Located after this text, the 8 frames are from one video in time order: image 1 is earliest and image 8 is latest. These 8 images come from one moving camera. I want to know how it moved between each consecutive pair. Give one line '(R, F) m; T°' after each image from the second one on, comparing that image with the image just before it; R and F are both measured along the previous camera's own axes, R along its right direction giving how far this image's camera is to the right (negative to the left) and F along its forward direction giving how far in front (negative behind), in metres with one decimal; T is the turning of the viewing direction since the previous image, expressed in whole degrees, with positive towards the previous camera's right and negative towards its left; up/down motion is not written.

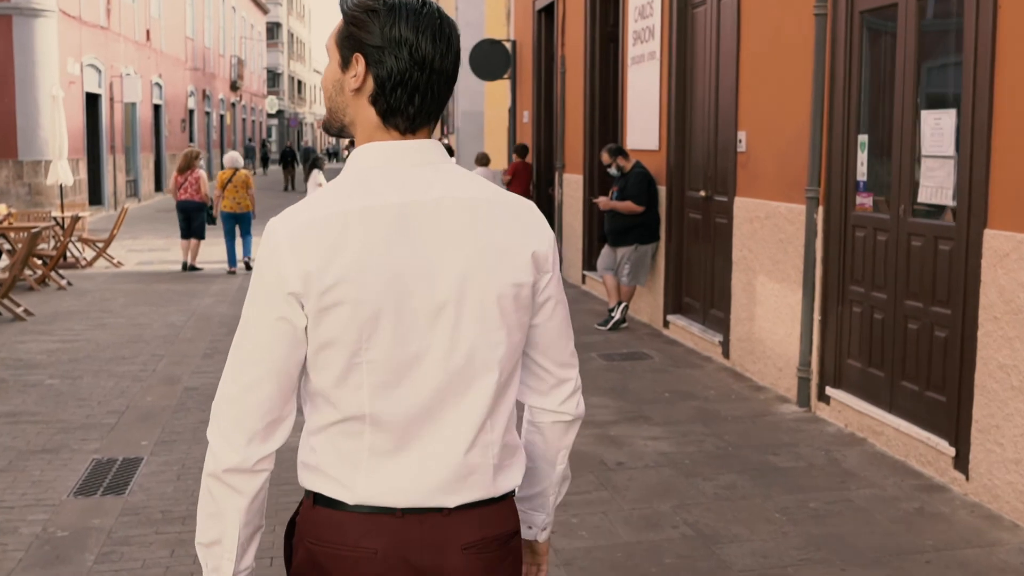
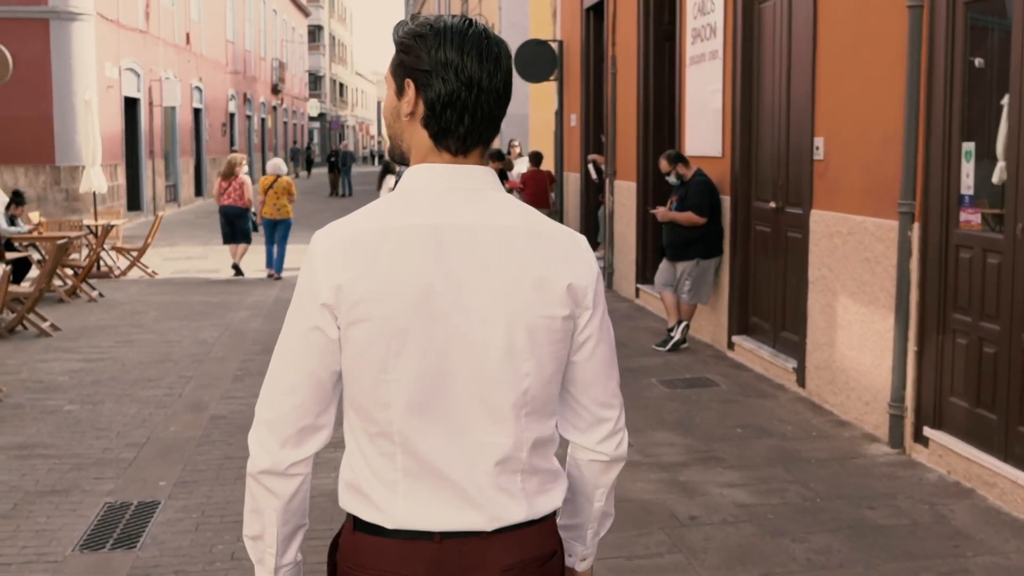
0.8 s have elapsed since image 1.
(-0.1, +0.7) m; -2°
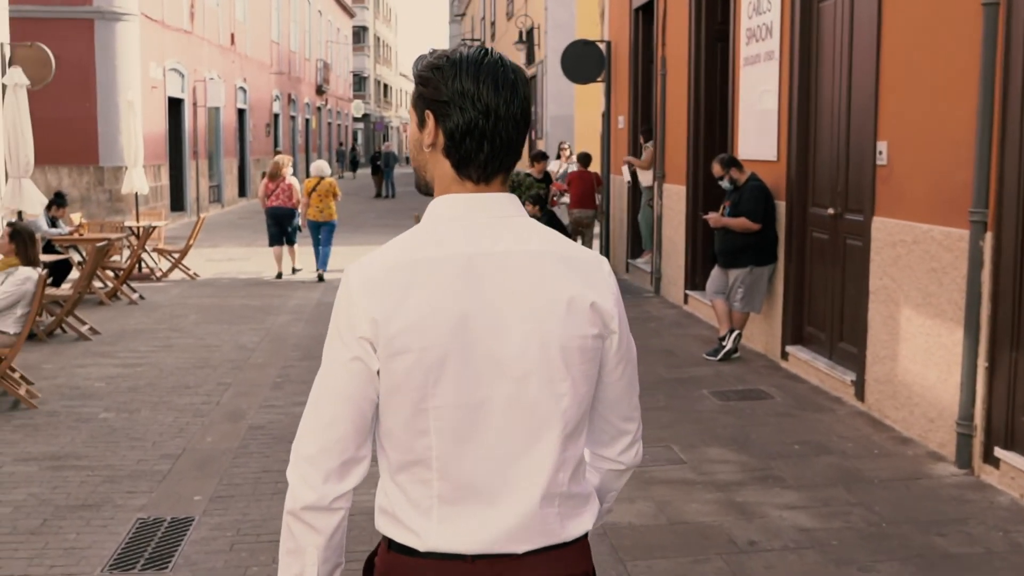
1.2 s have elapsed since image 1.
(0.0, +0.3) m; -2°
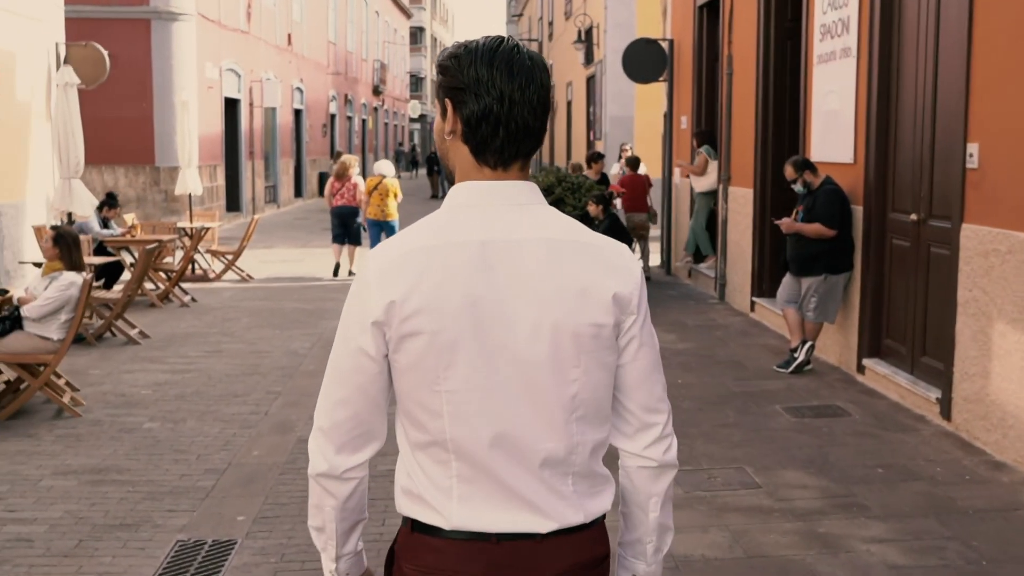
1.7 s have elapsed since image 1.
(0.0, +0.4) m; -3°
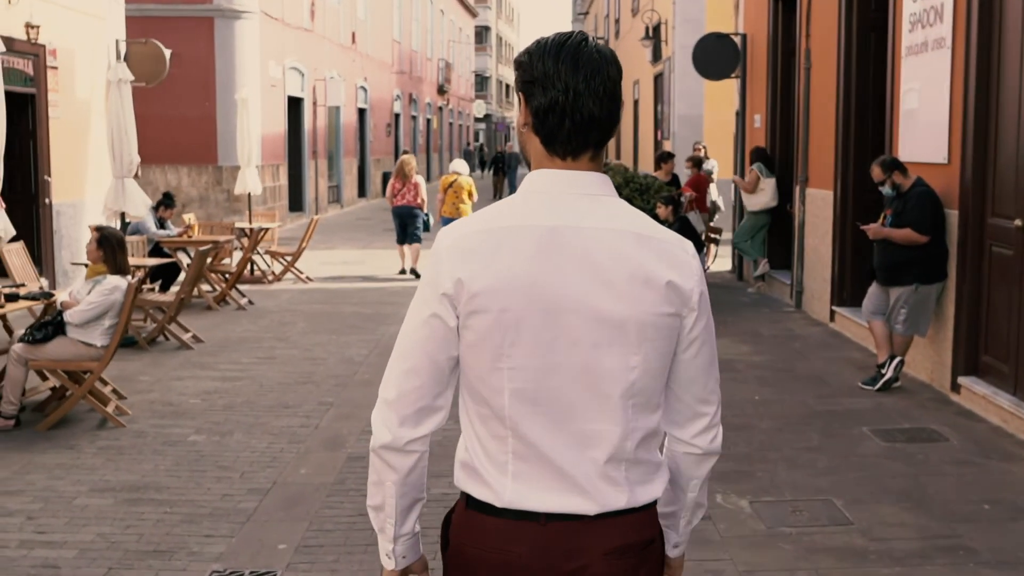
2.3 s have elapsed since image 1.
(0.0, +0.5) m; -3°
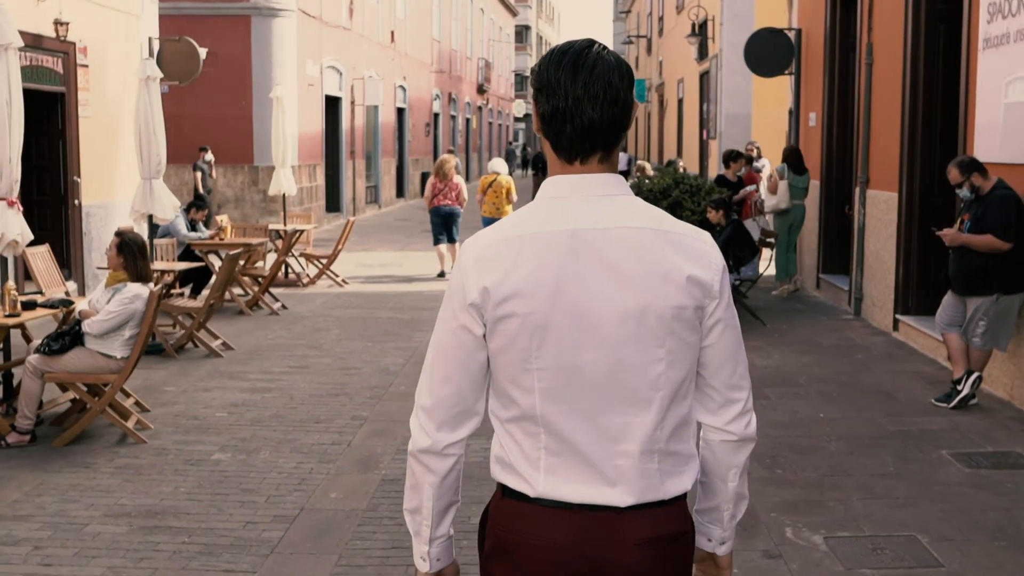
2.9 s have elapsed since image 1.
(0.0, +0.5) m; -2°
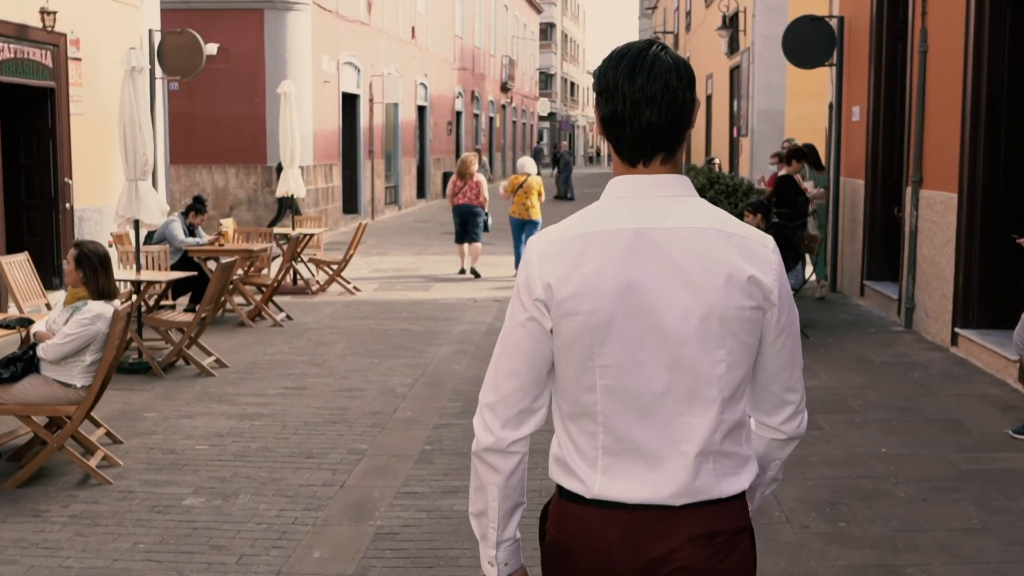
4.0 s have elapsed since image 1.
(0.0, +0.9) m; -1°
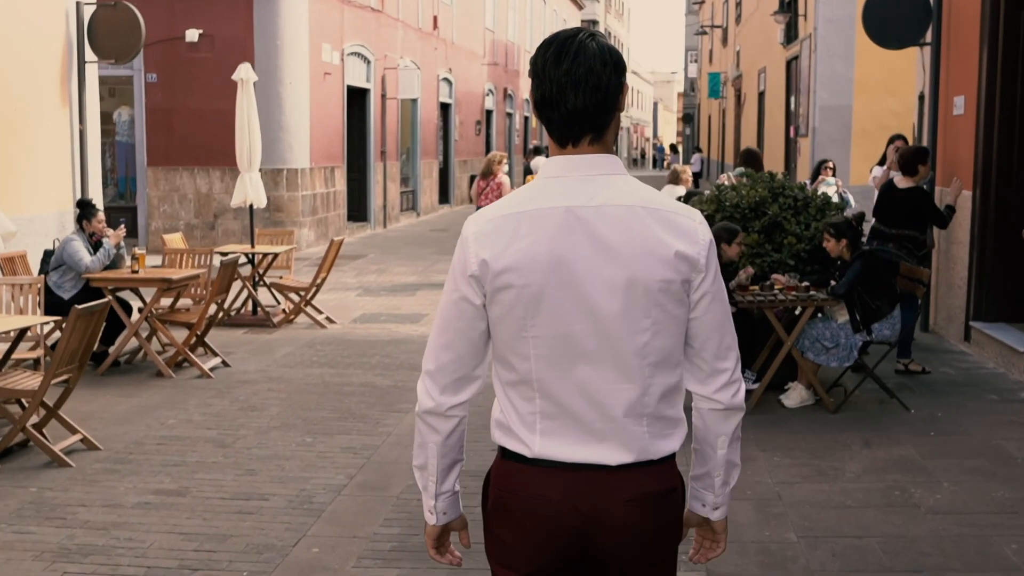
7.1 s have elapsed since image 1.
(+0.3, +2.8) m; -2°
